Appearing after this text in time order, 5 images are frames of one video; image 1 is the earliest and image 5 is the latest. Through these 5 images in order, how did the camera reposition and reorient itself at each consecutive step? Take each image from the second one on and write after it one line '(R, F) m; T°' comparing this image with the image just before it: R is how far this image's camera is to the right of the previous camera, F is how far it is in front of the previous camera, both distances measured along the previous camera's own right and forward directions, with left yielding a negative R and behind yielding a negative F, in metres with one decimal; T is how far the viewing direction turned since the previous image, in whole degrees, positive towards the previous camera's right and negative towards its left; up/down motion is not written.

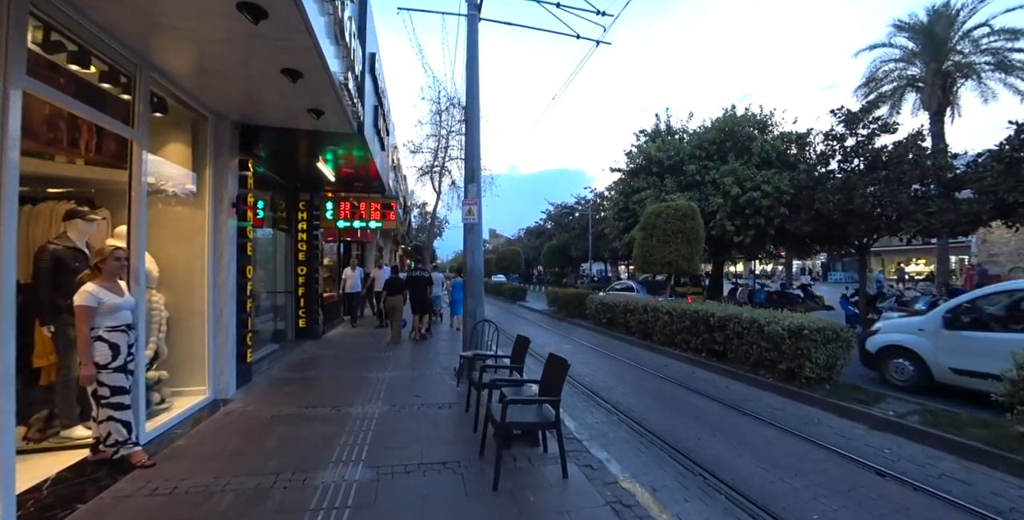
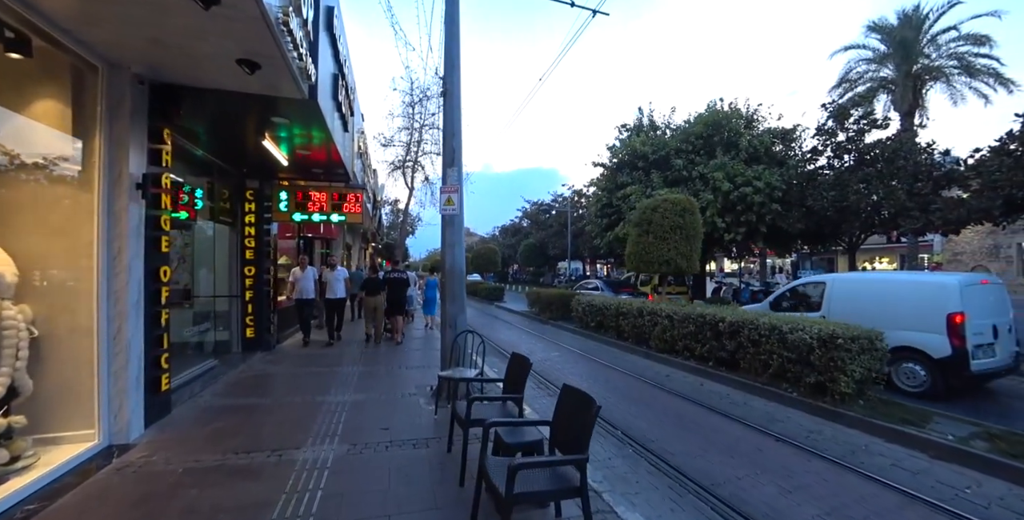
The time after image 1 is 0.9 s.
(-0.2, +1.2) m; +3°
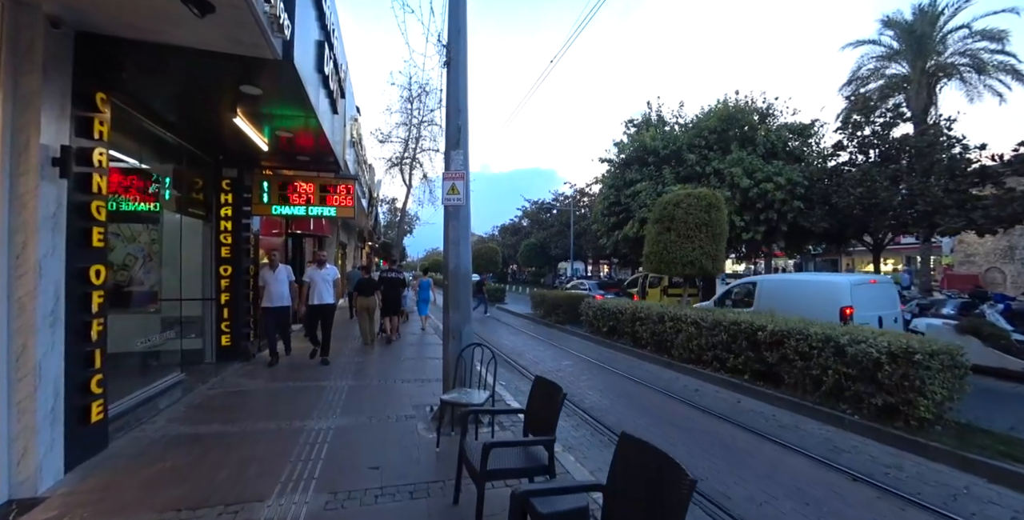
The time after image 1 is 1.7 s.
(-0.2, +1.0) m; 0°
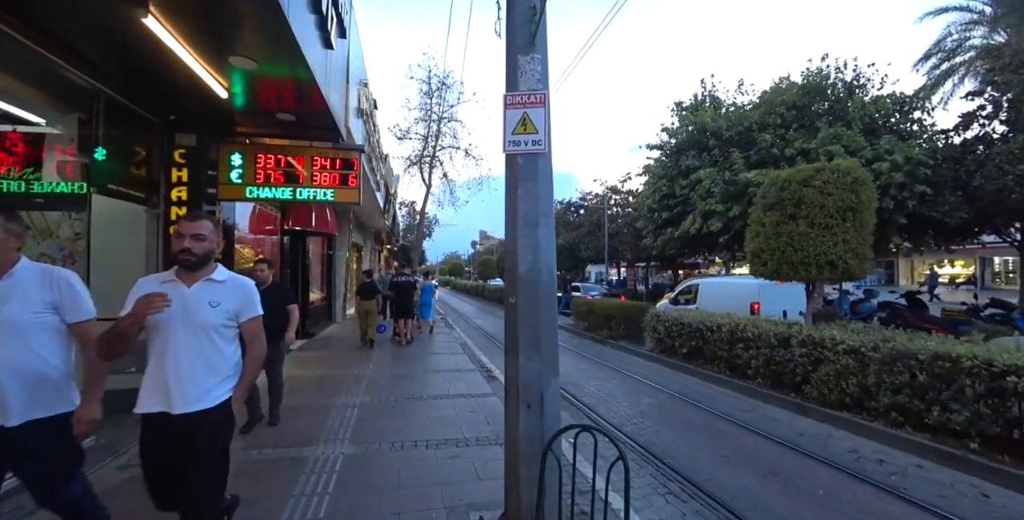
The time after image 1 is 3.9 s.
(-0.7, +2.5) m; -2°
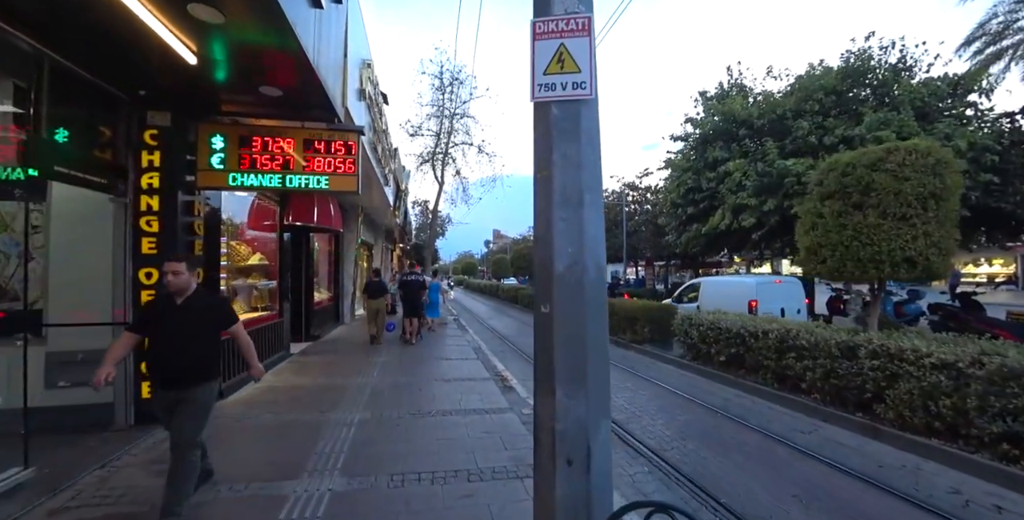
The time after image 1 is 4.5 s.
(-0.1, +0.9) m; -2°
